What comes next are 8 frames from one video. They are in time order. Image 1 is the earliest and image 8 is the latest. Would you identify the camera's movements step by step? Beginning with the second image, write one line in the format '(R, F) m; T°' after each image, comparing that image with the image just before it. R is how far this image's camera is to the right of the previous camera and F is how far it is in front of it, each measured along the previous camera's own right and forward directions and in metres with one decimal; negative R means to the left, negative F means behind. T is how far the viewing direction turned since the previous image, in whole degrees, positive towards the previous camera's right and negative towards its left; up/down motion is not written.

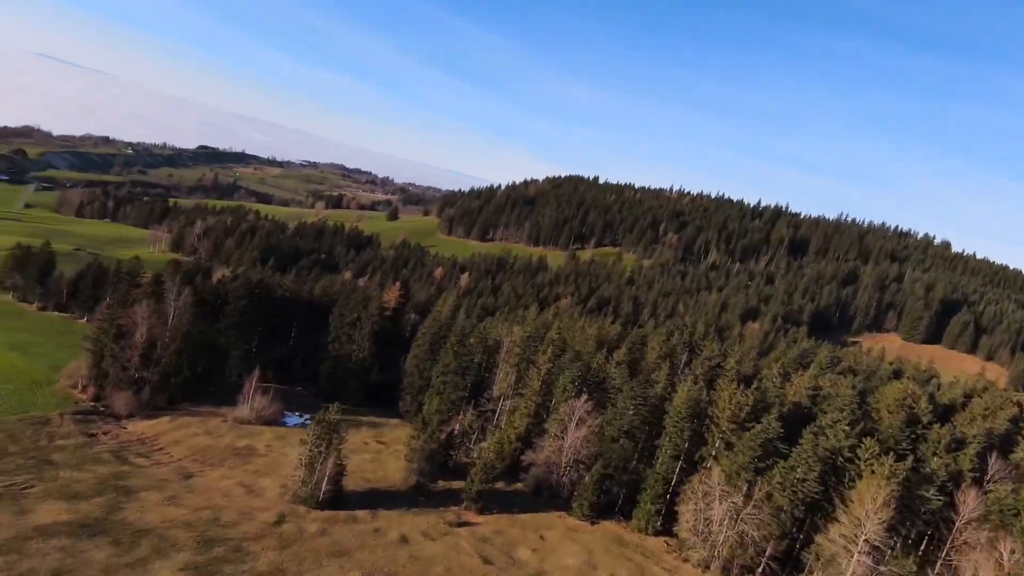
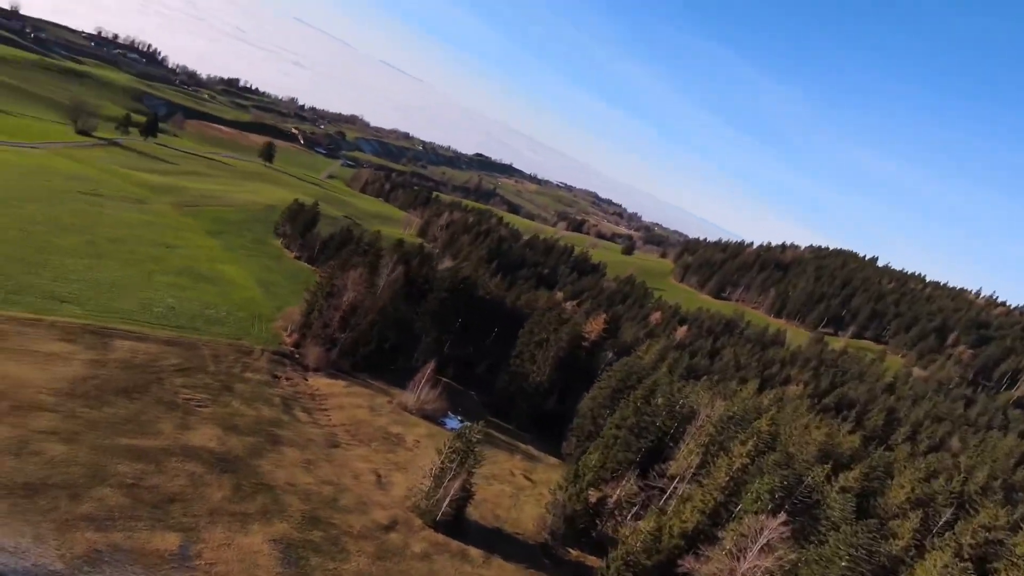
(+0.9, +4.7) m; -22°
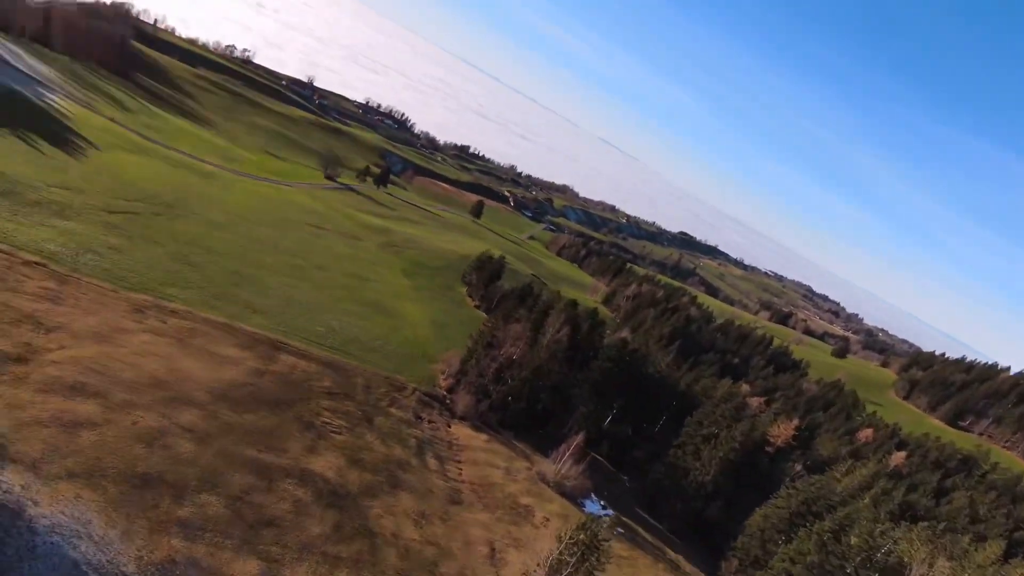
(+1.2, +3.2) m; -19°
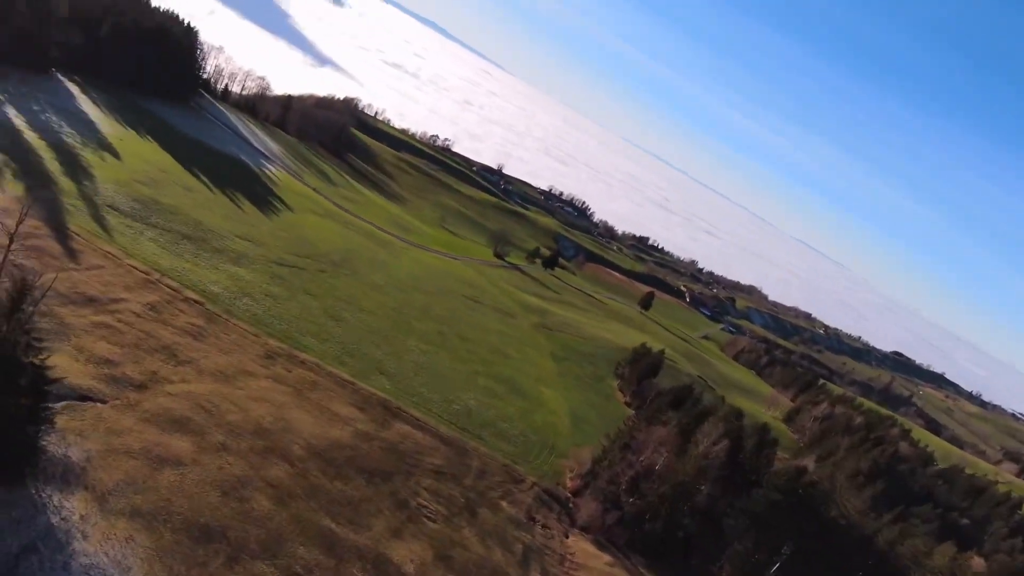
(+1.5, +3.3) m; -17°
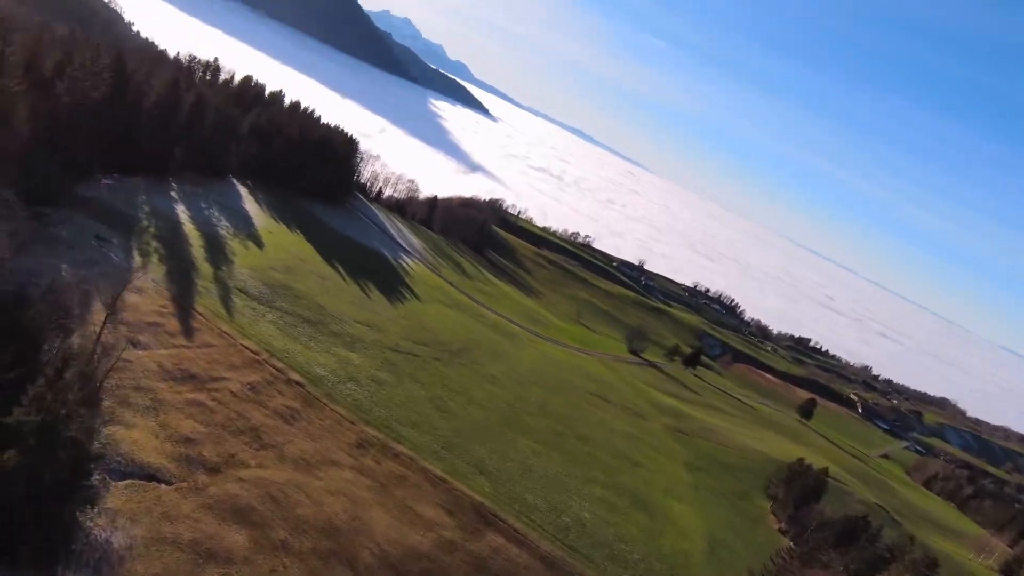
(+1.3, +2.9) m; -14°
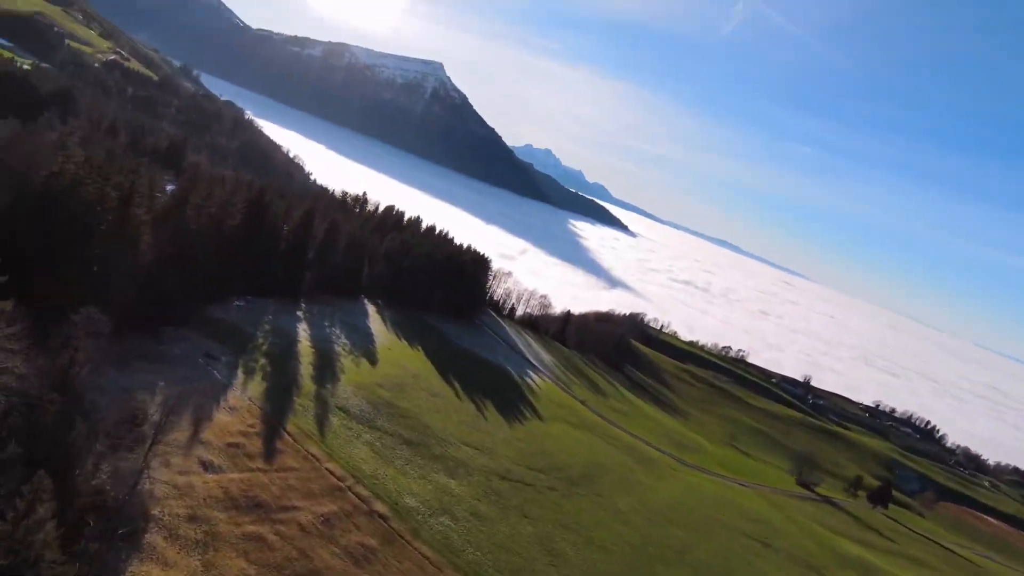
(+1.4, +3.7) m; -14°
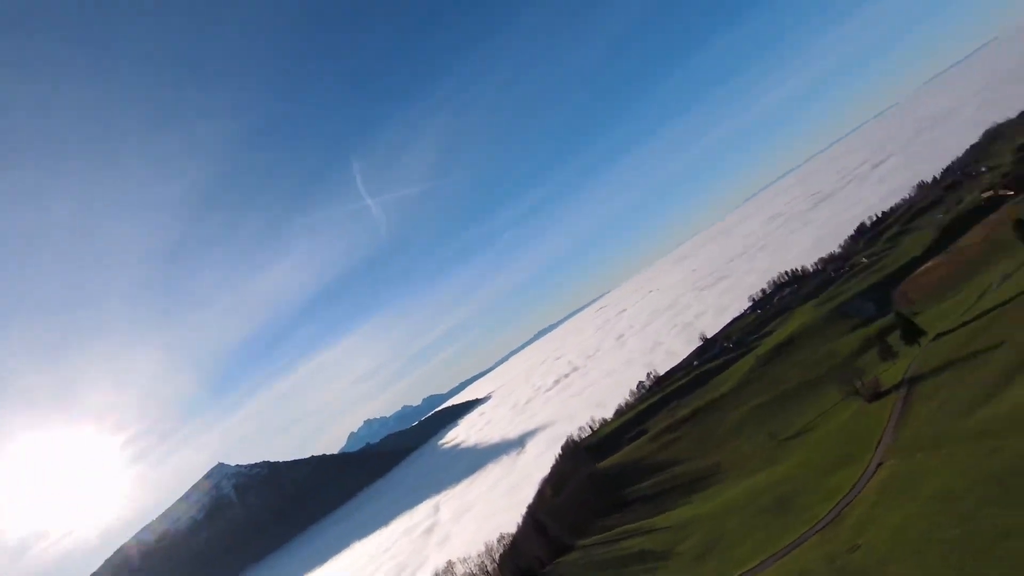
(+2.7, +17.7) m; +22°
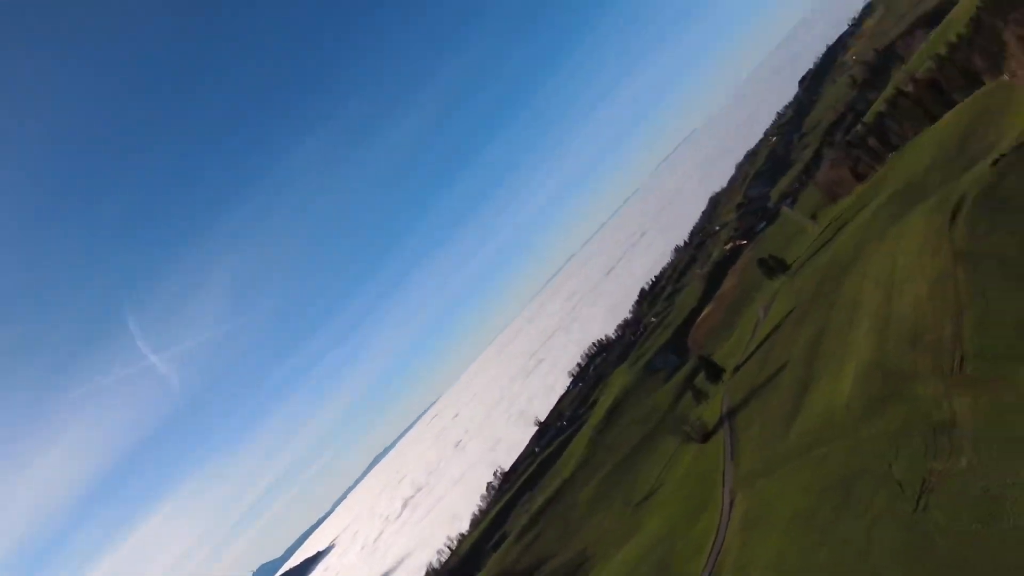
(+0.4, +3.0) m; +18°
